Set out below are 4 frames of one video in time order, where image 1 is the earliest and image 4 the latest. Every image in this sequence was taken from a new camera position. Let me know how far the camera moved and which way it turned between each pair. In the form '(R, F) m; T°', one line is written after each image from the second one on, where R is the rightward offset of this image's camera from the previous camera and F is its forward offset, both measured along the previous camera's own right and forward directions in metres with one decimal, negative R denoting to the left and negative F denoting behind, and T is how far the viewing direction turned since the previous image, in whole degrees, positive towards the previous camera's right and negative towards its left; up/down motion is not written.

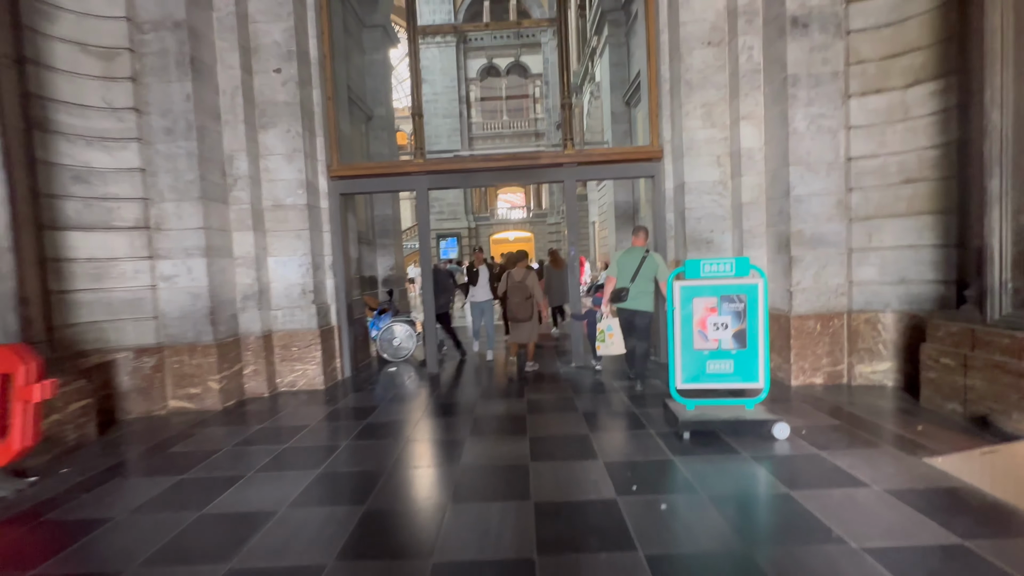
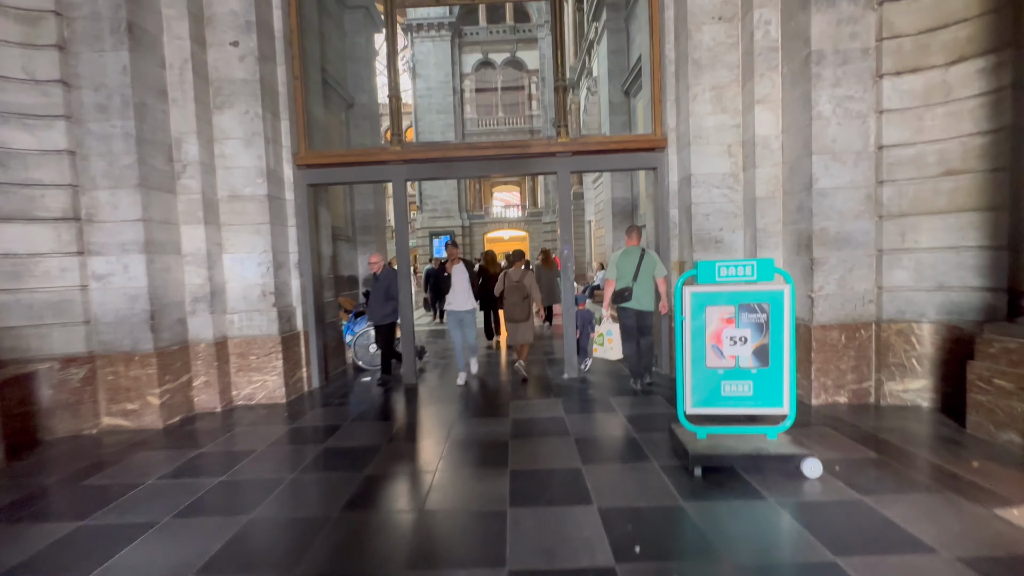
(+0.1, +0.7) m; +1°
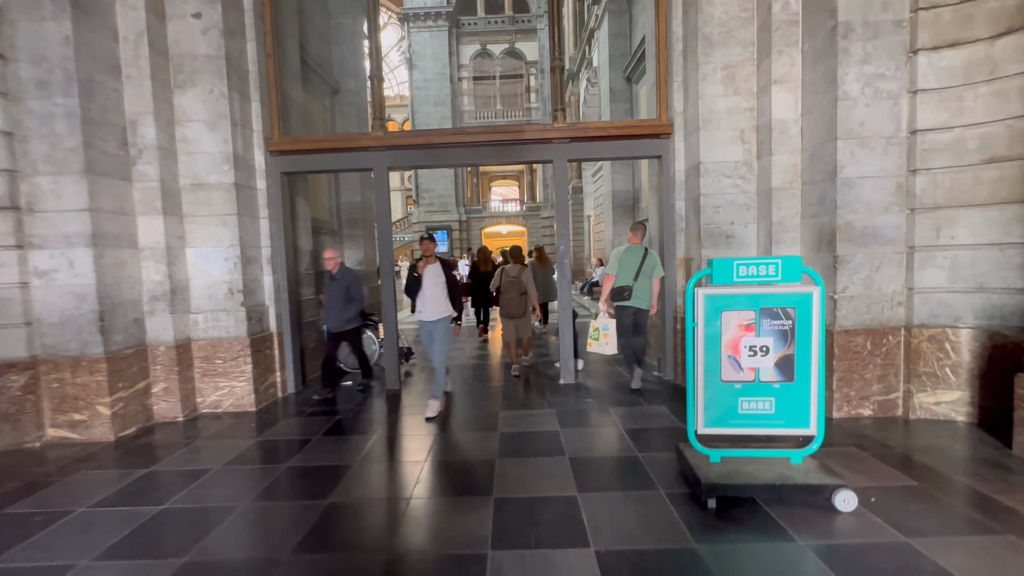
(+0.1, +0.5) m; 0°
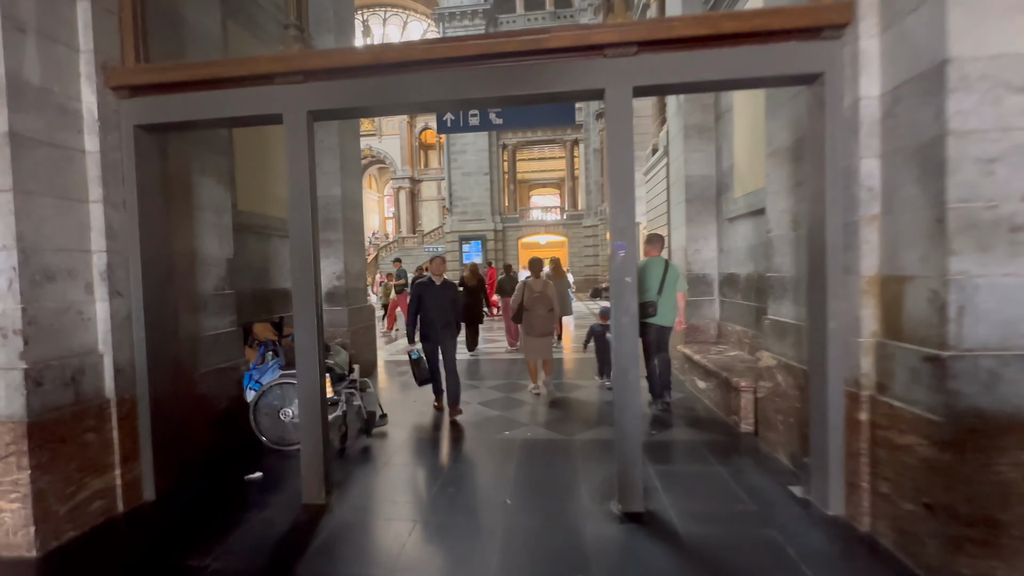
(+0.2, +2.9) m; -5°
